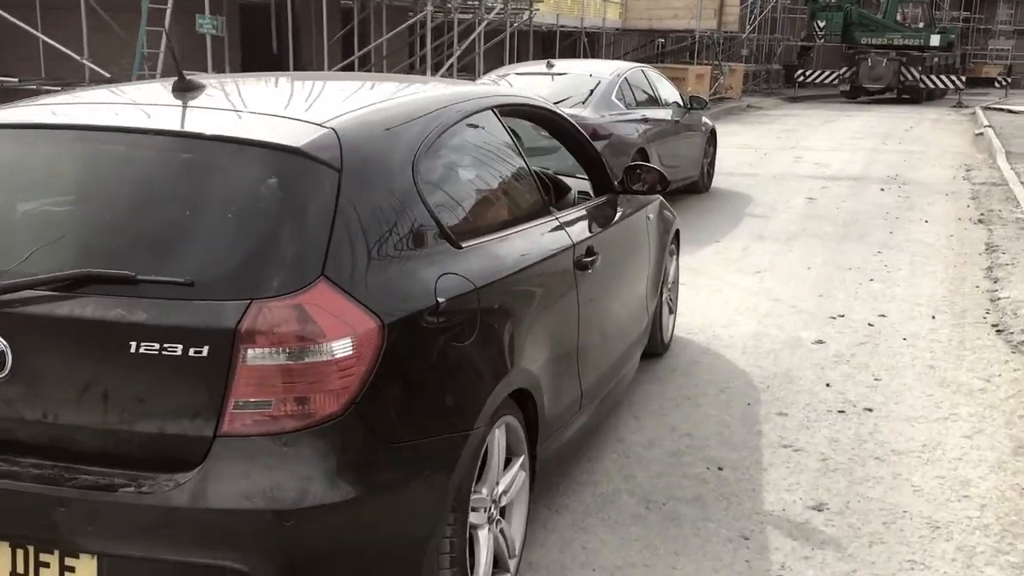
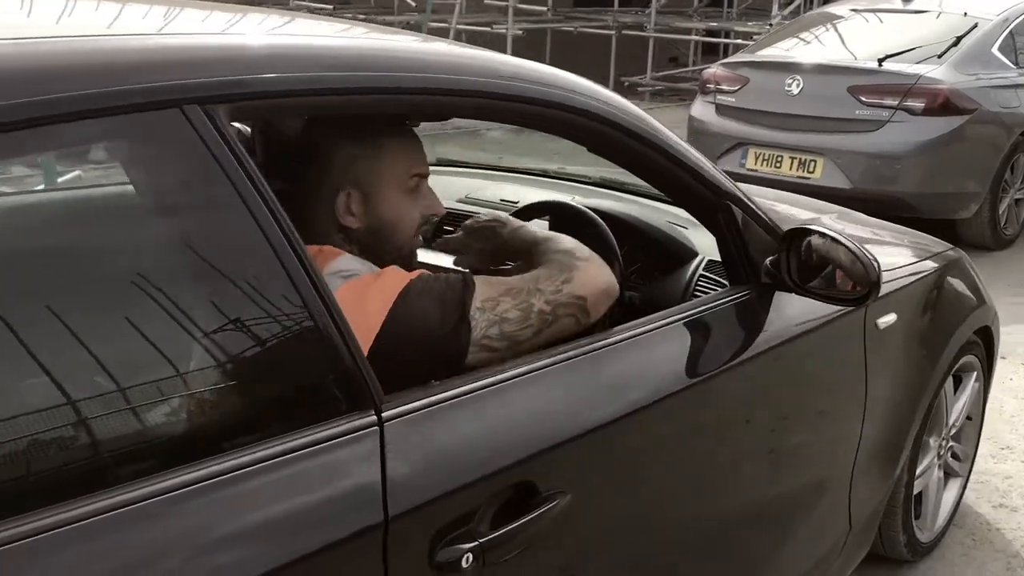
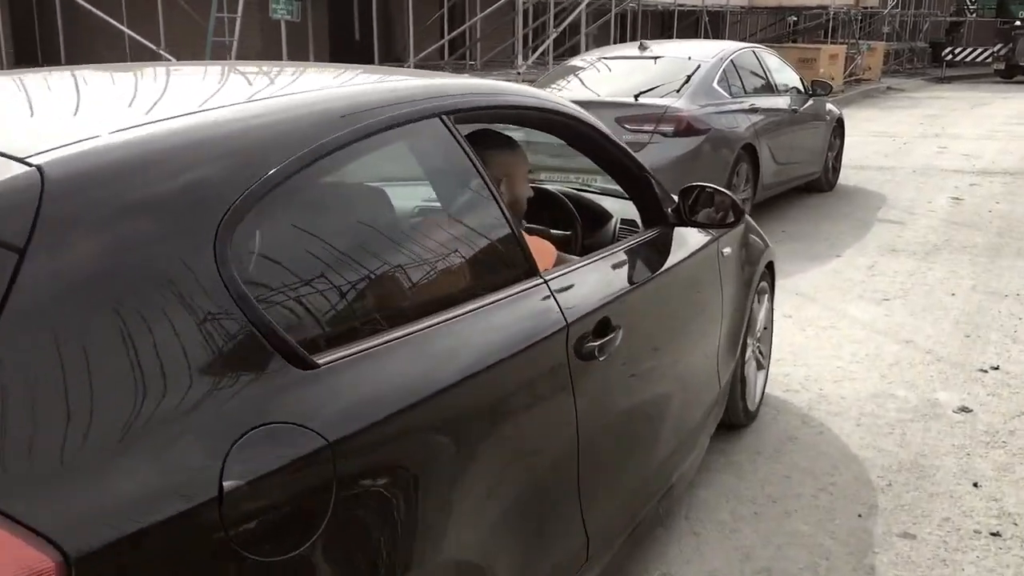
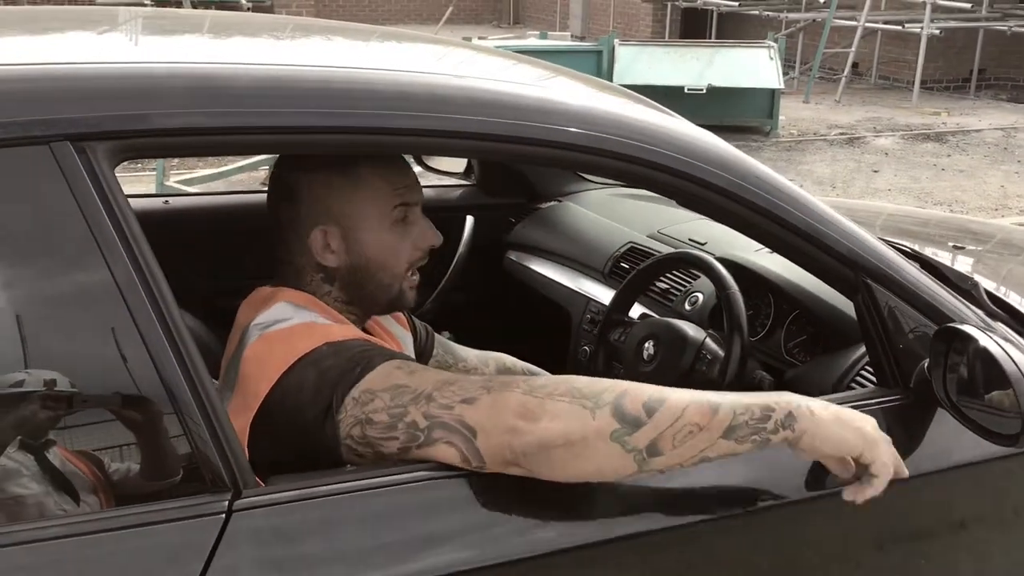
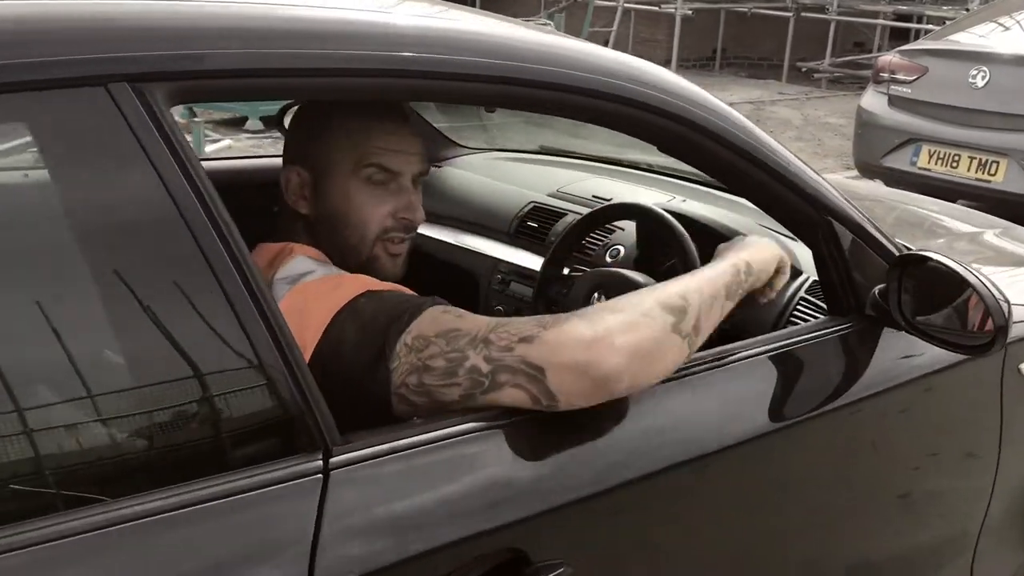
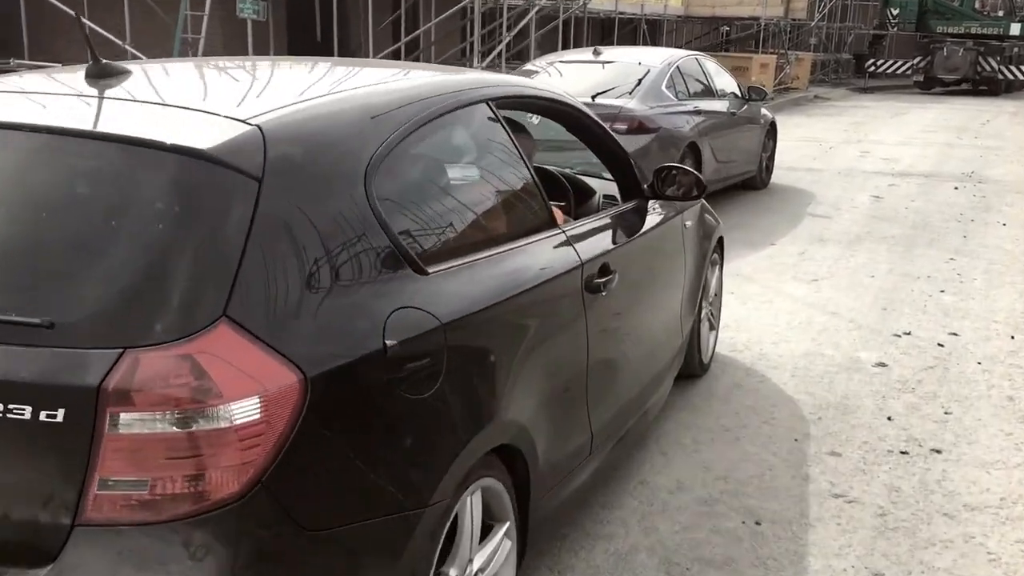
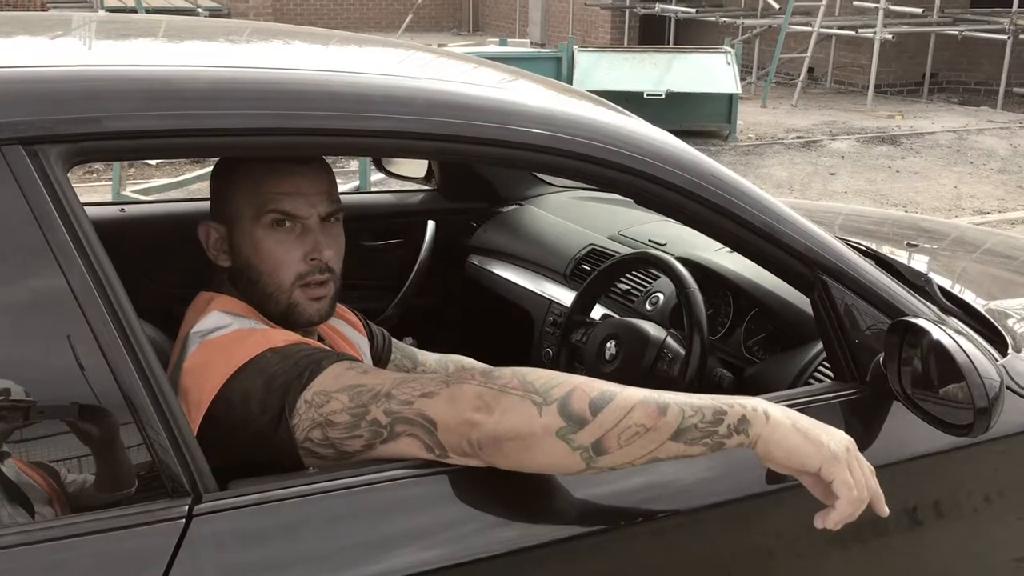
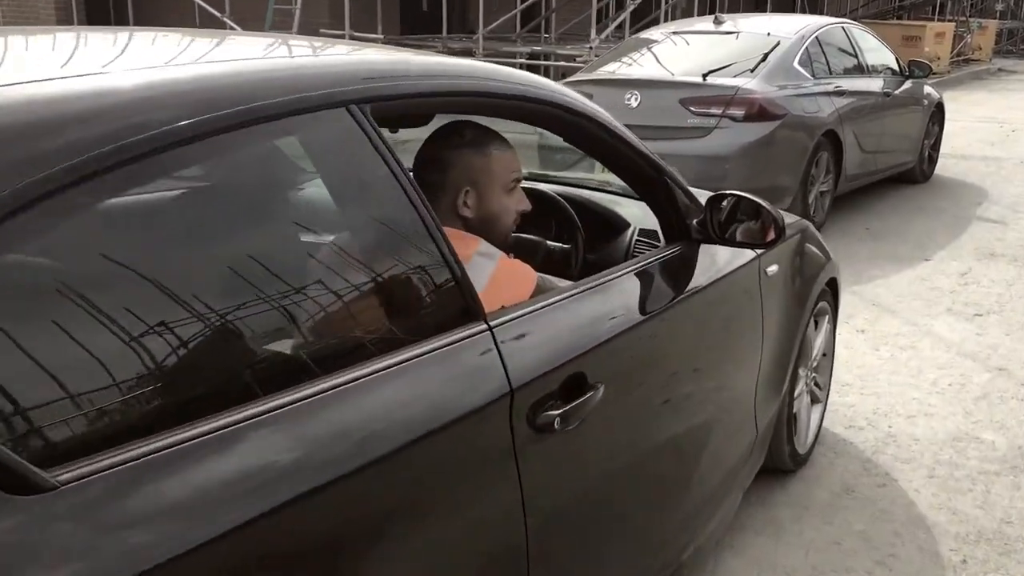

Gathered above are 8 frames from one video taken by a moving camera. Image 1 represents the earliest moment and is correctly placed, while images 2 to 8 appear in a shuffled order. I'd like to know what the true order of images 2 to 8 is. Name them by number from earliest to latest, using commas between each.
6, 3, 8, 2, 5, 4, 7
